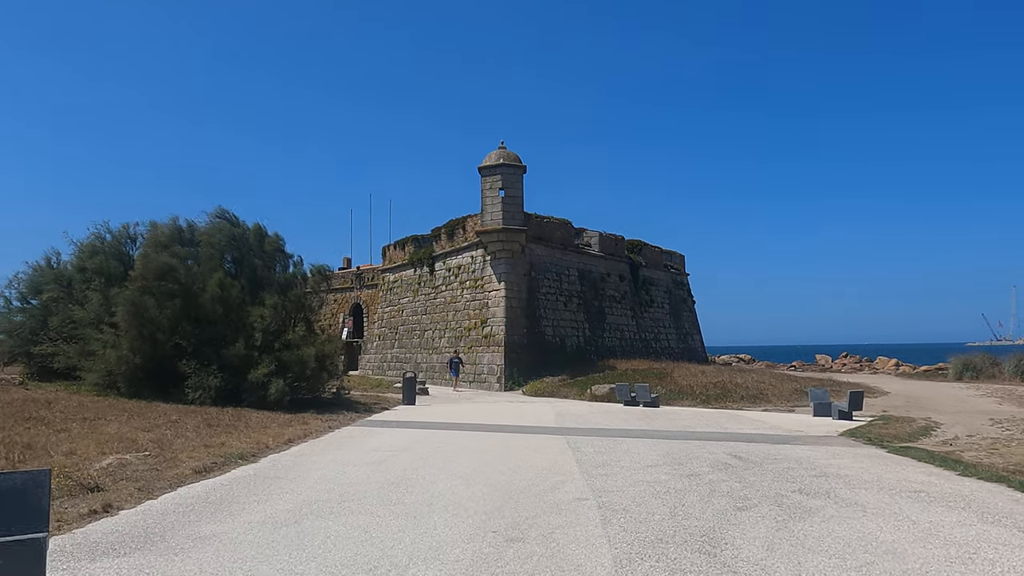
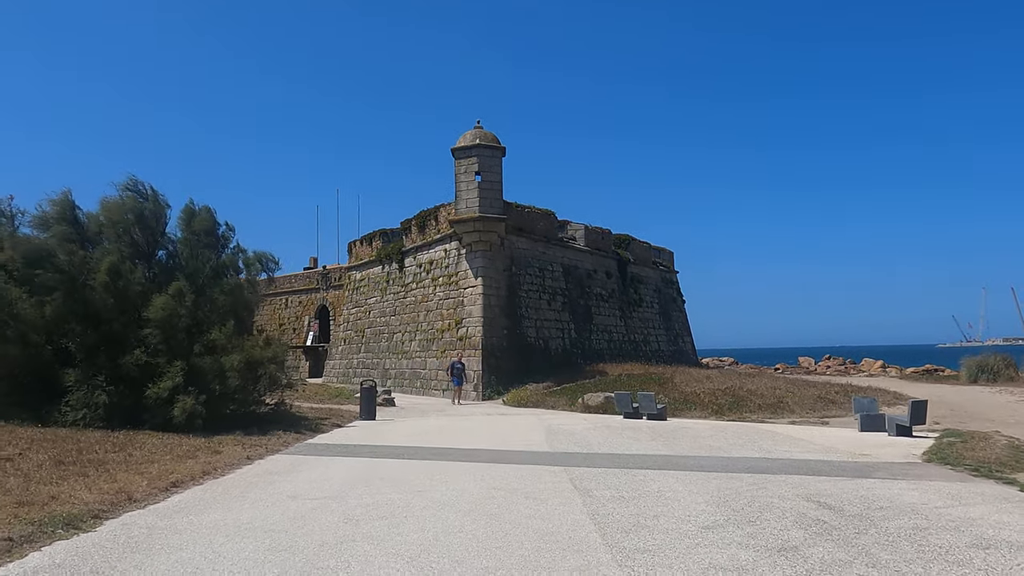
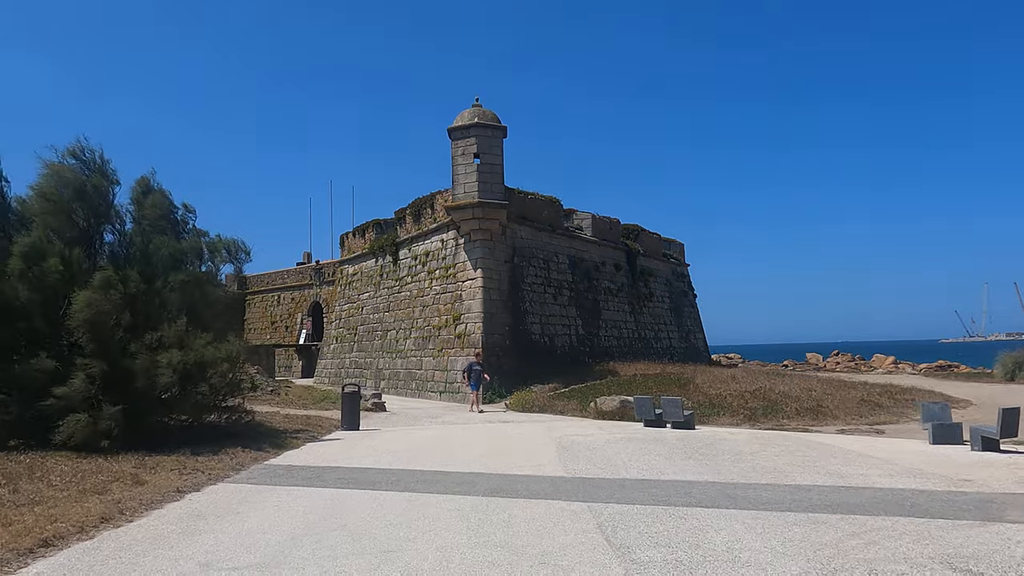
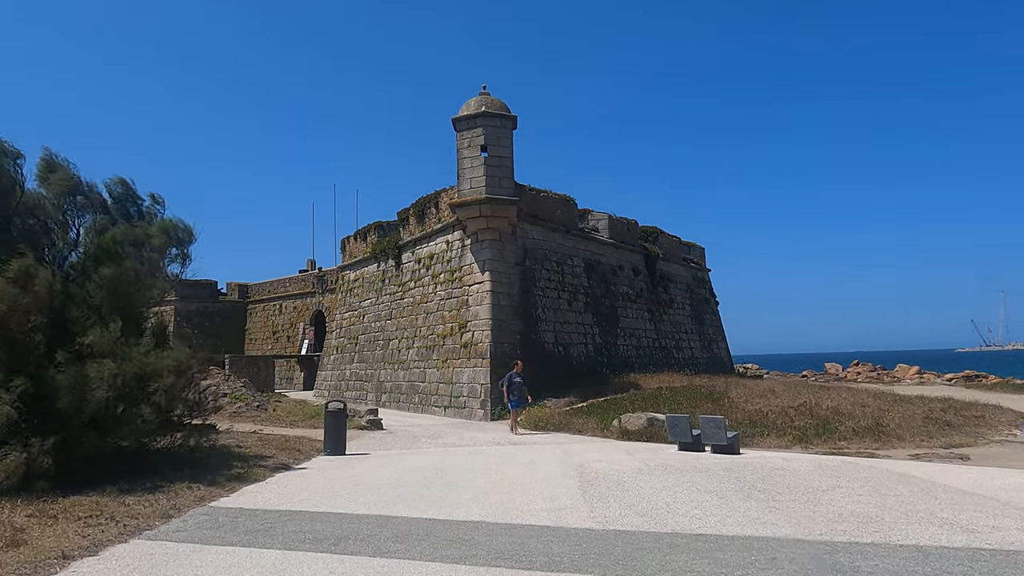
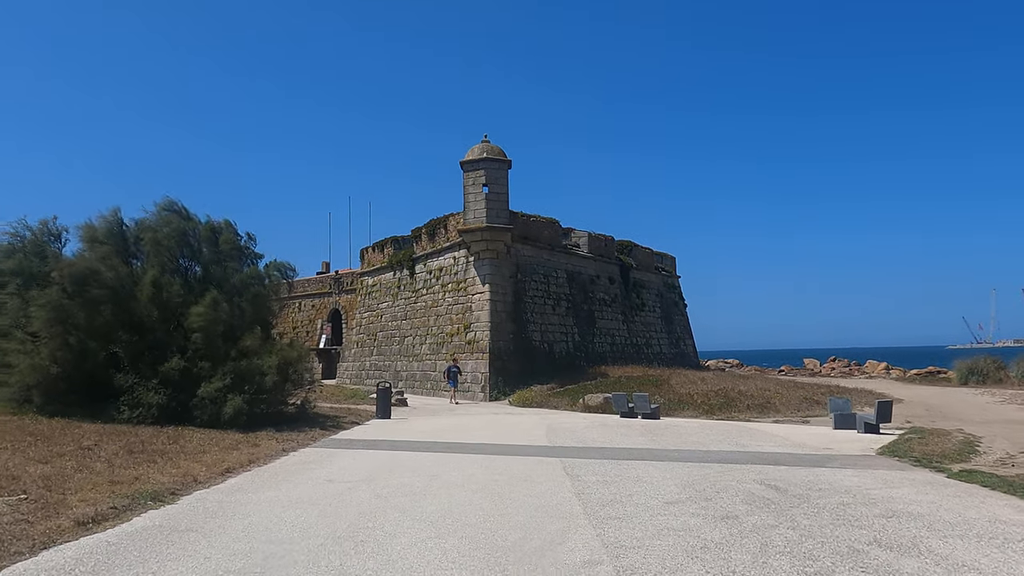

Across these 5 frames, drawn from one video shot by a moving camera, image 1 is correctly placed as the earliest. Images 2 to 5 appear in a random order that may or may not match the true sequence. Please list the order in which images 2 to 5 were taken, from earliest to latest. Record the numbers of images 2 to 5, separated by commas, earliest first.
5, 2, 3, 4
